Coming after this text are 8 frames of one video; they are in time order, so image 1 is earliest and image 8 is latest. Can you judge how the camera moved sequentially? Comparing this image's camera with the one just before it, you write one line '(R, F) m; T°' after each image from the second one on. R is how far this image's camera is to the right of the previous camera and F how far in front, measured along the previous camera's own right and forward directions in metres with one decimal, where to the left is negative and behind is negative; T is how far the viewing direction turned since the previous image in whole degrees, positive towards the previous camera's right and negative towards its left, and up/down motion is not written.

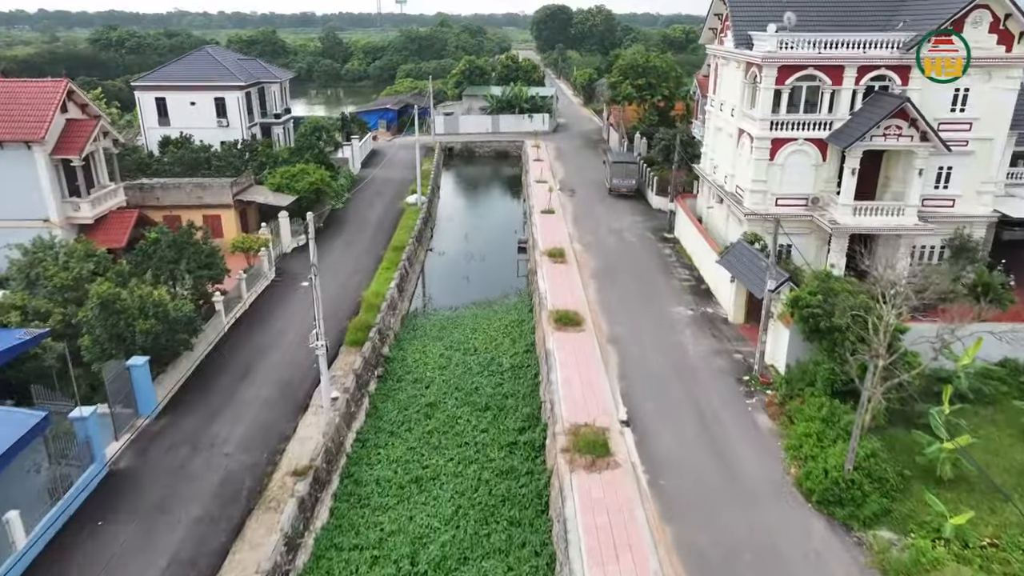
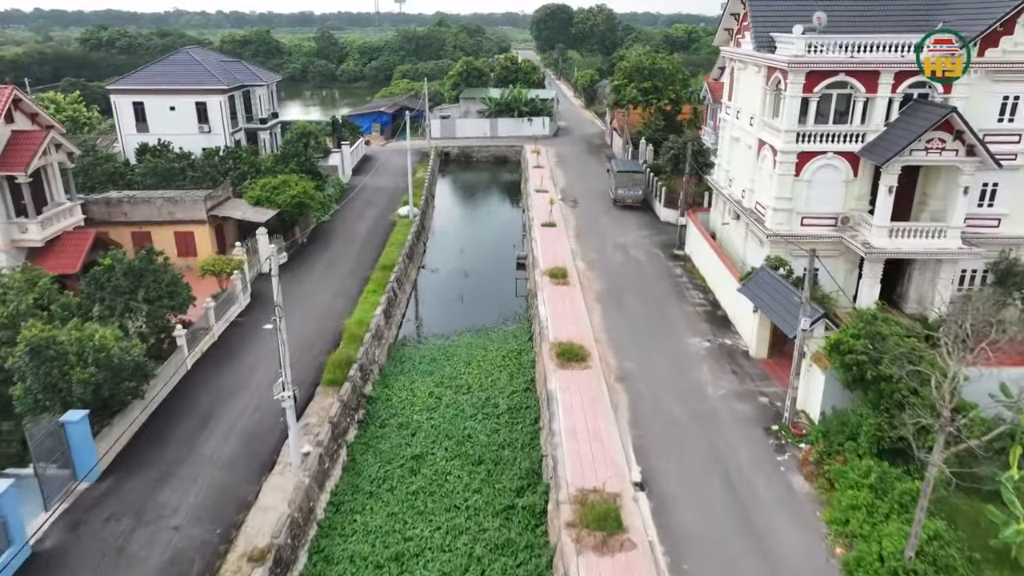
(+0.1, +2.0) m; 0°
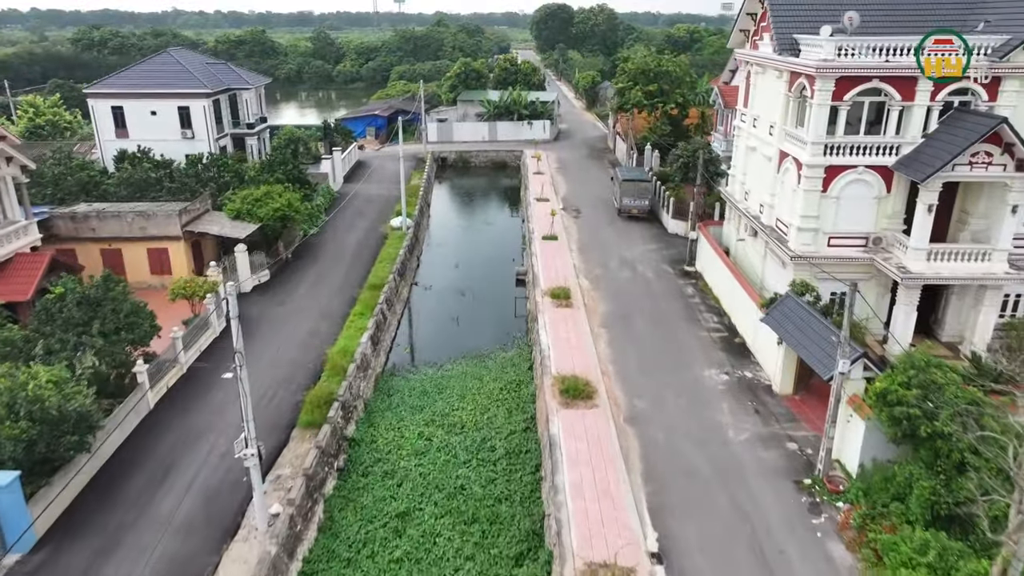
(0.0, +1.7) m; 0°
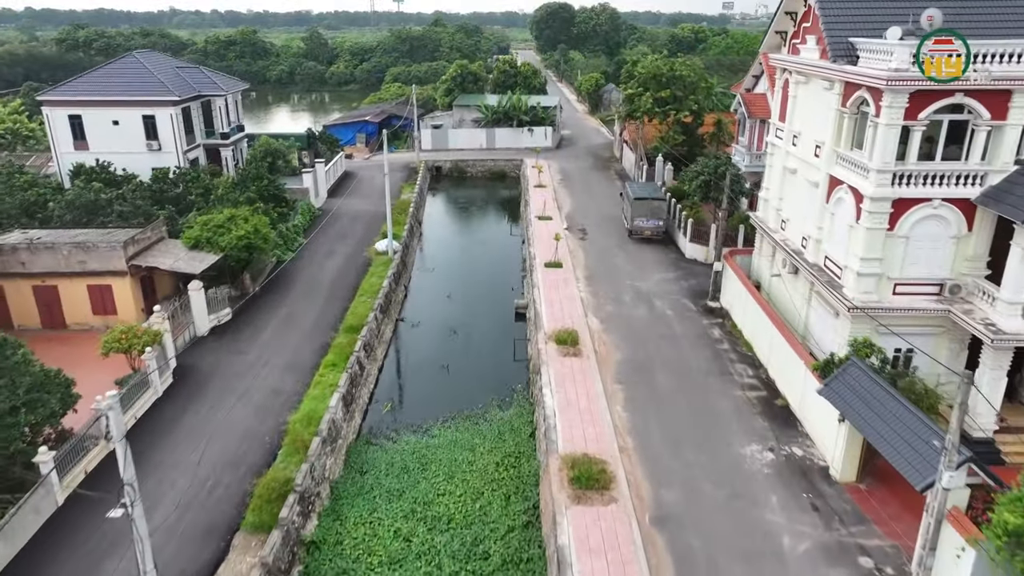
(0.0, +3.0) m; 0°
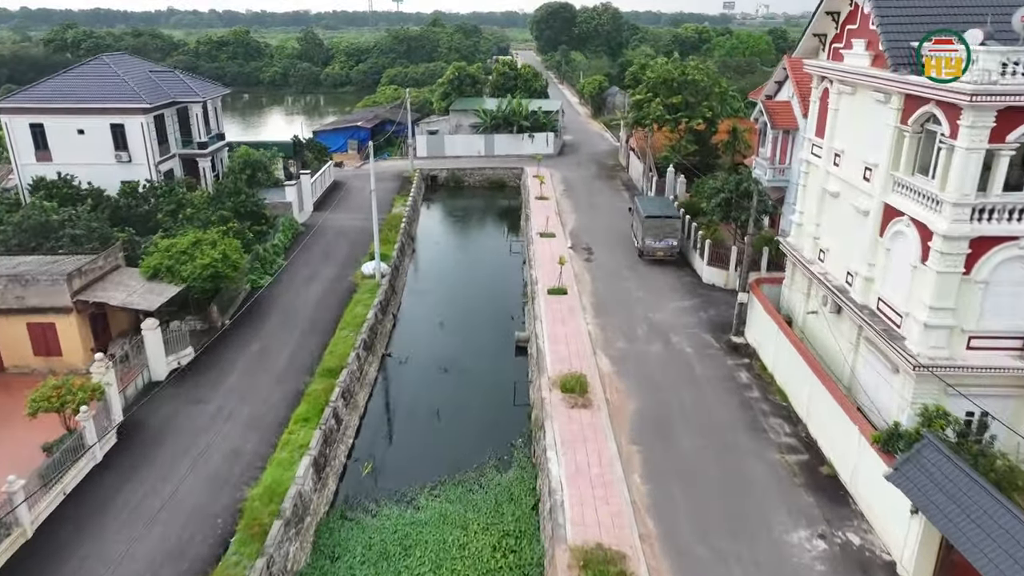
(0.0, +2.3) m; 0°
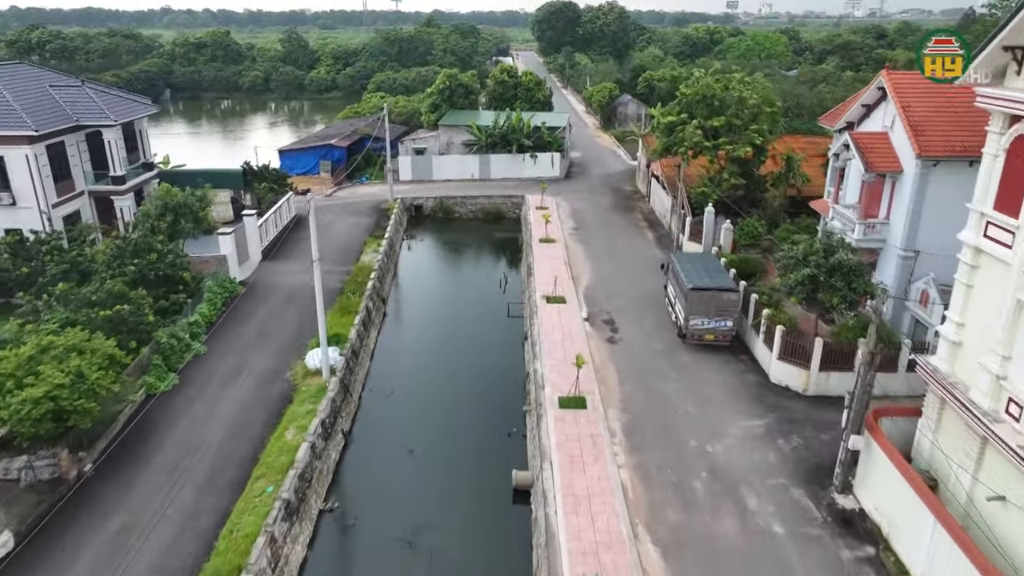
(+0.1, +6.3) m; 0°
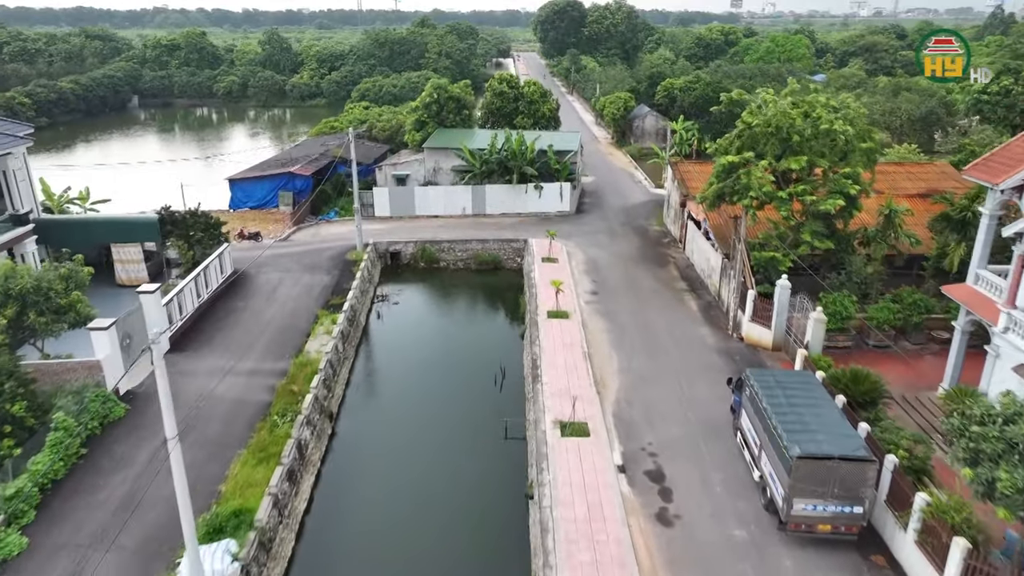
(+0.1, +6.7) m; 0°
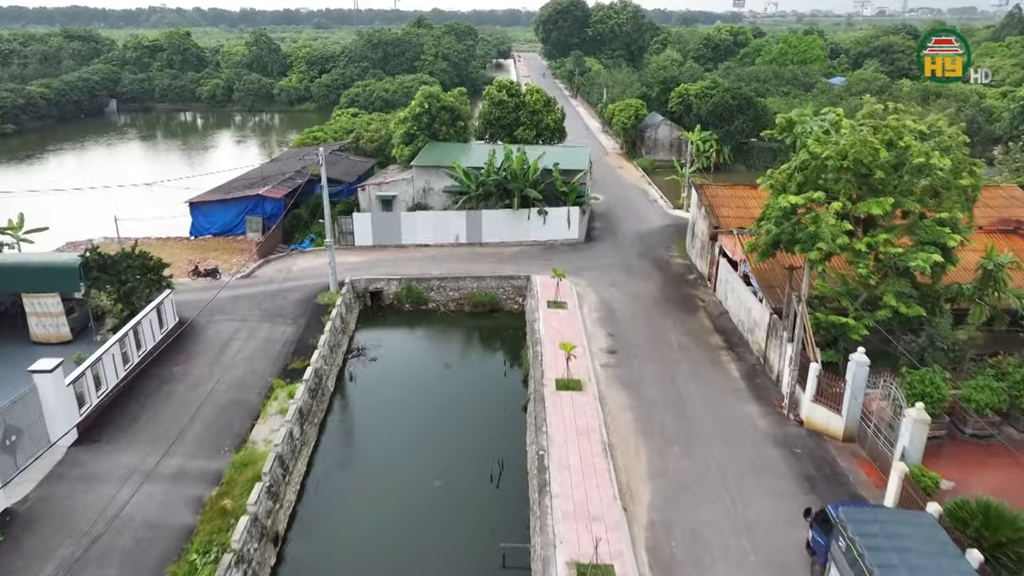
(0.0, +3.9) m; 0°
